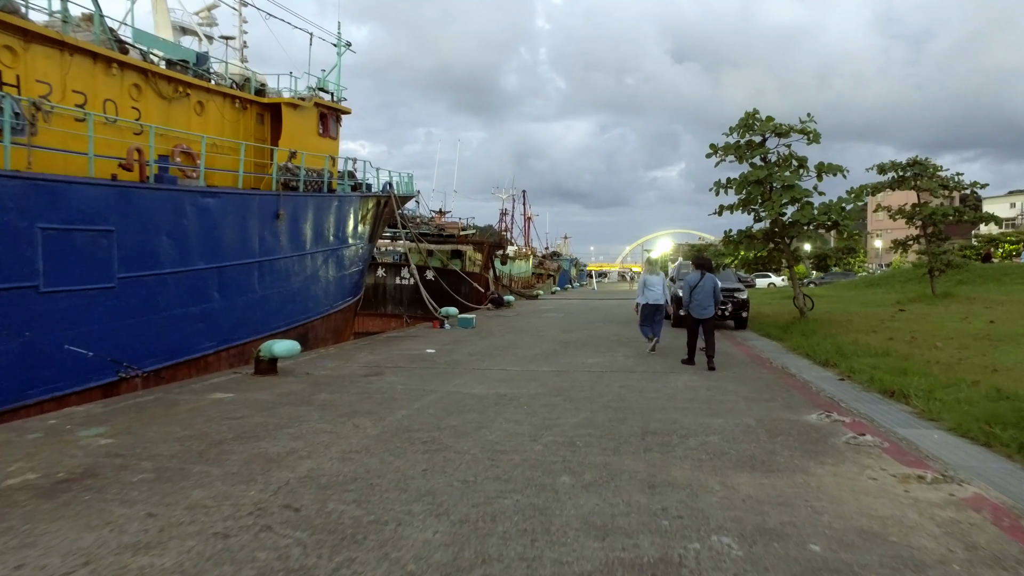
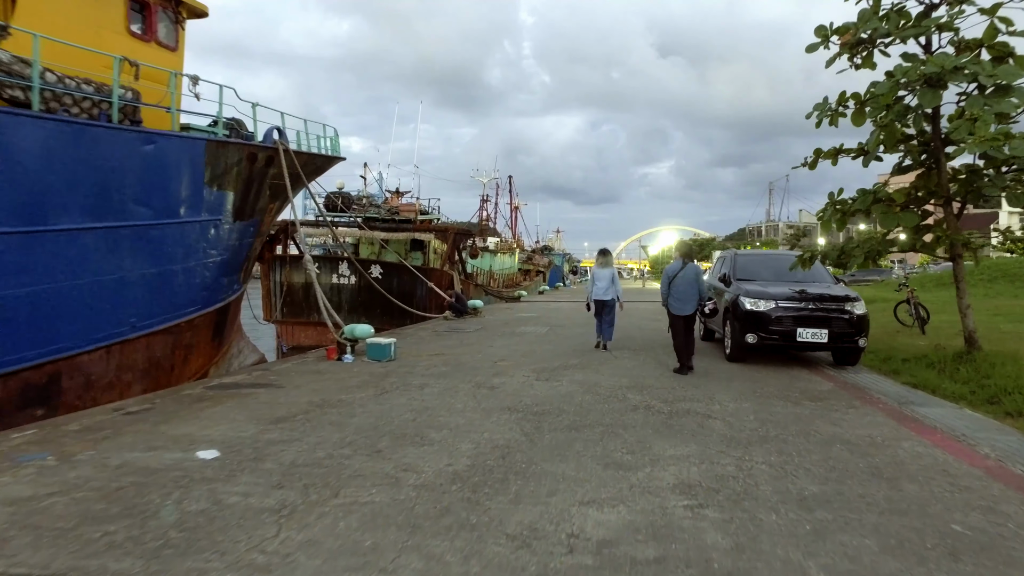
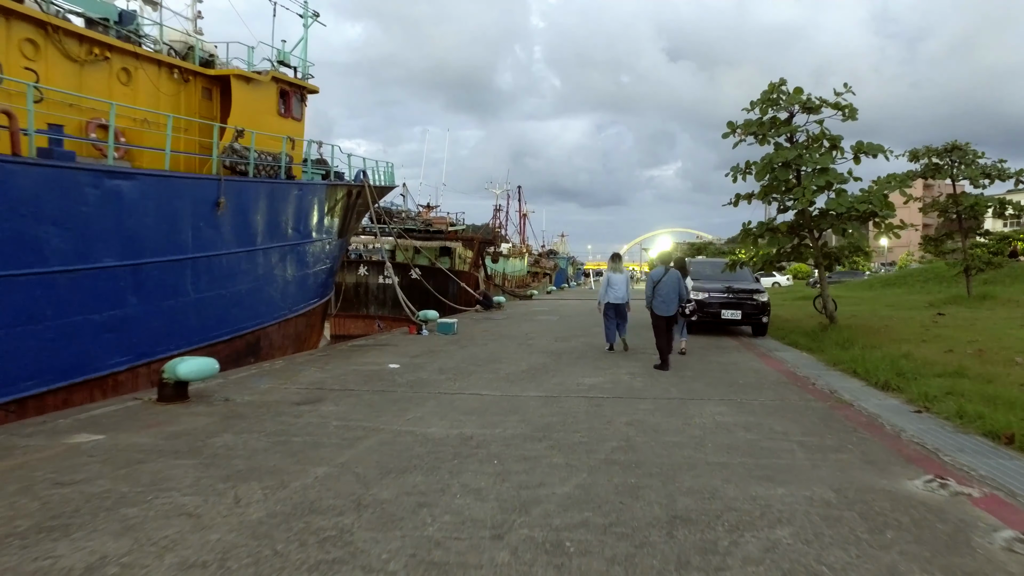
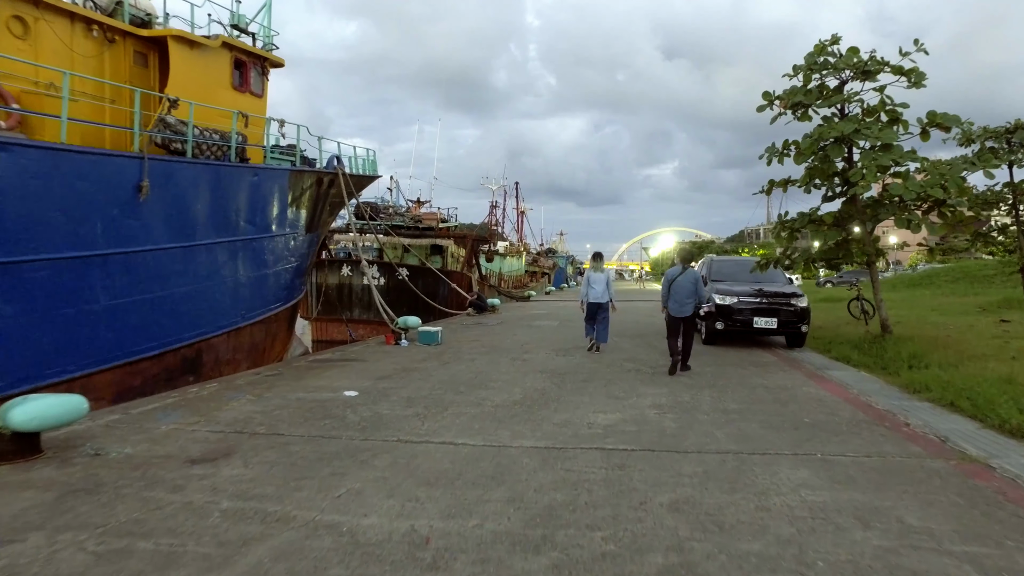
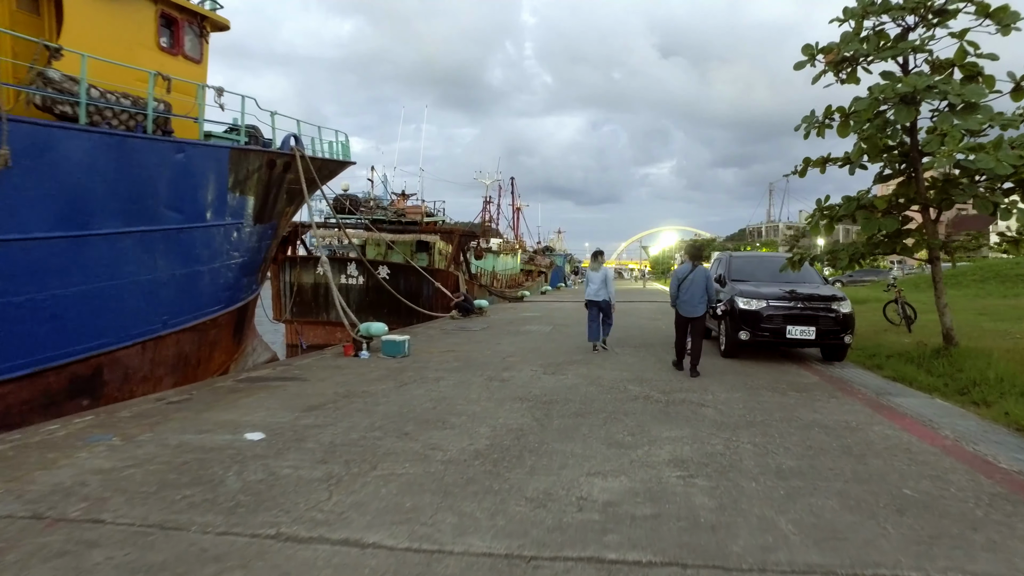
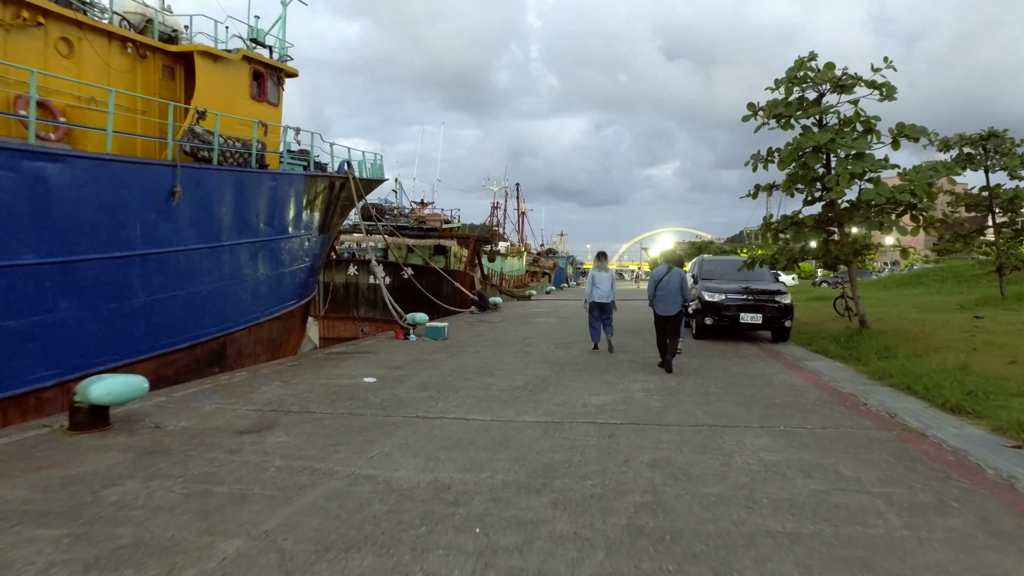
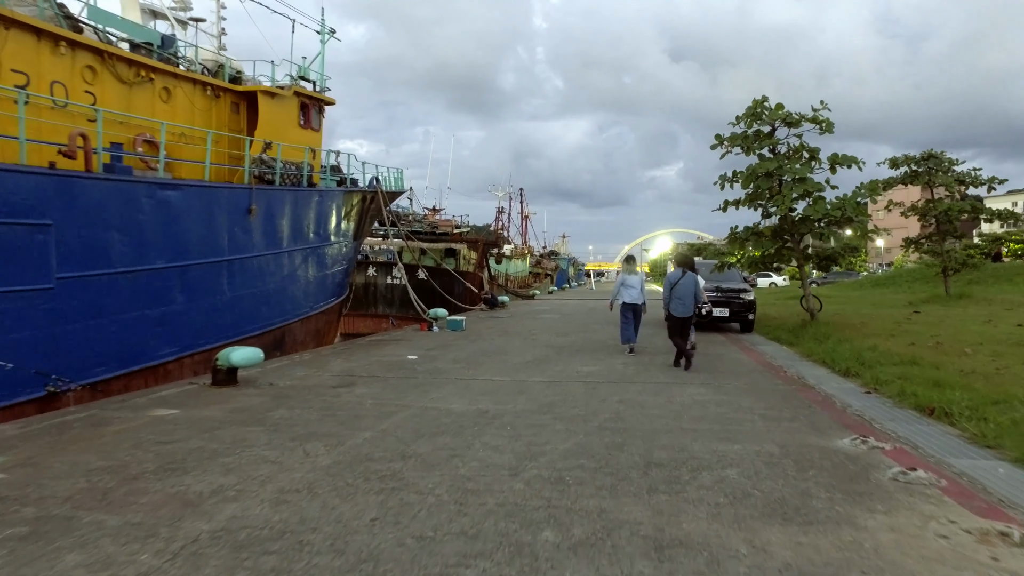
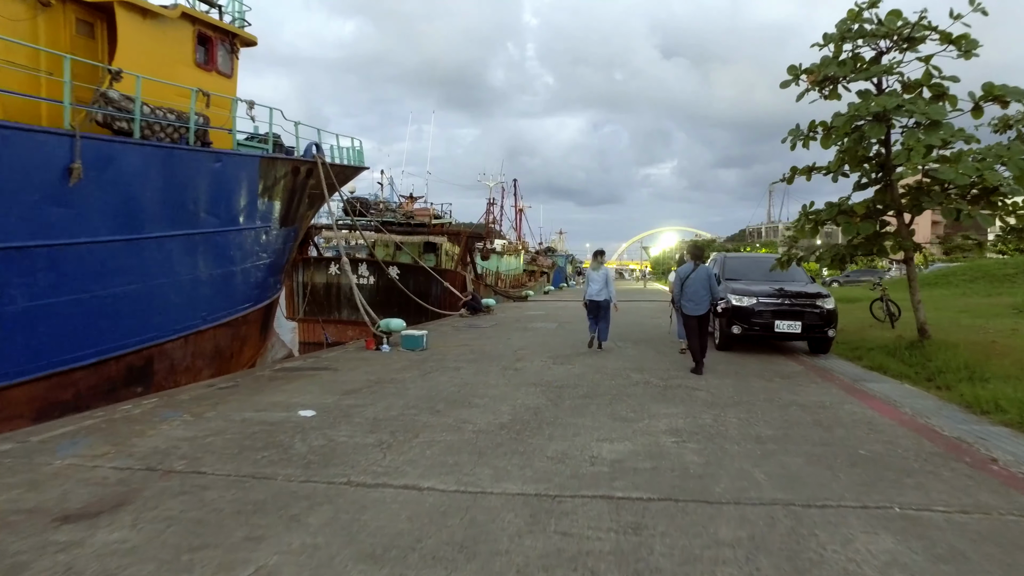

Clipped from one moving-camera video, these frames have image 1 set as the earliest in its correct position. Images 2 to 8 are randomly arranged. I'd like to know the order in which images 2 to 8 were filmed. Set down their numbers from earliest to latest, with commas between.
7, 3, 6, 4, 8, 5, 2
